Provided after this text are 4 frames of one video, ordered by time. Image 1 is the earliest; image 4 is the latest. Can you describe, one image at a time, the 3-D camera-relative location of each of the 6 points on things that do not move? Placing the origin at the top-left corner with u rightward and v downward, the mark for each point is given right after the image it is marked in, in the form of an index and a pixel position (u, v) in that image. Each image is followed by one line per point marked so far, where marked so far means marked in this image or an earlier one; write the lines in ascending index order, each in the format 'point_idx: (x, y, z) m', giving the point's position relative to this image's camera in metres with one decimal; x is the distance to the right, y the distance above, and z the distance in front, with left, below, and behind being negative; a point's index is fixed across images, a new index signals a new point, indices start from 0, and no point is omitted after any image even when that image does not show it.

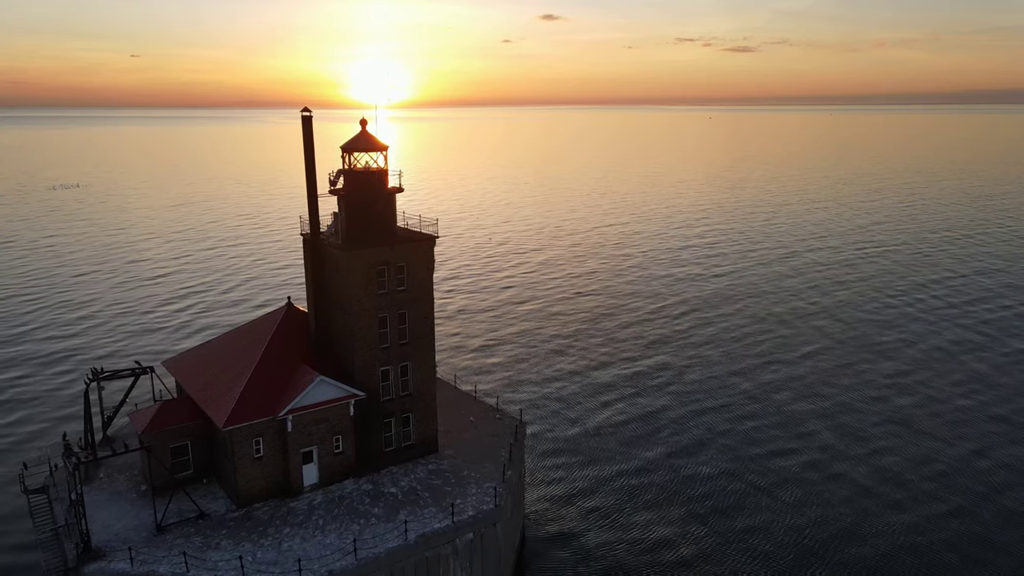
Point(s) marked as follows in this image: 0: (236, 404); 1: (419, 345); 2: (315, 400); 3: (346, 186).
0: (-7.3, -3.2, +17.1) m
1: (-2.8, -1.9, +19.4) m
2: (-5.3, -3.2, +17.5) m
3: (-4.6, +2.7, +18.3) m
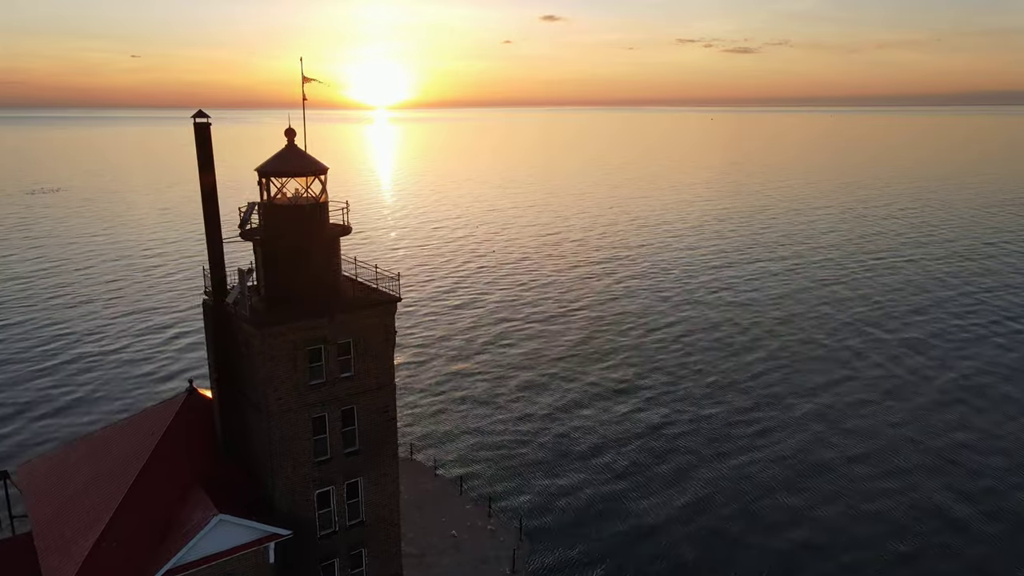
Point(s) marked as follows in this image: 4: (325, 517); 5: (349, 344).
0: (-7.4, -4.7, +11.6) m
1: (-2.9, -3.4, +13.9) m
2: (-5.4, -4.7, +12.0) m
3: (-4.7, +1.2, +12.8) m
4: (-3.8, -4.6, +13.6) m
5: (-3.2, -1.0, +13.1) m
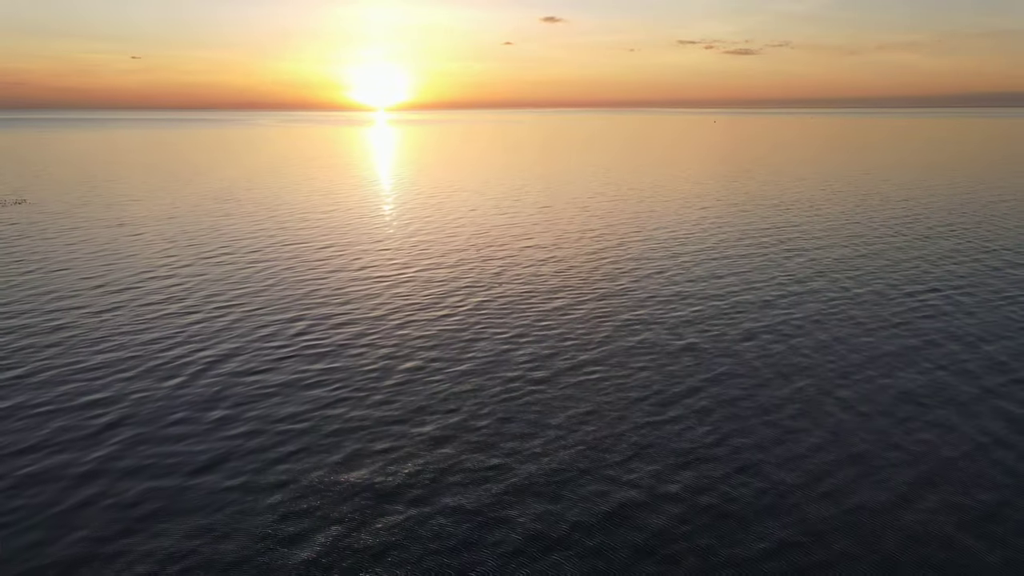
0: (-6.3, -7.9, +3.1) m
1: (-1.8, -6.5, +5.4) m
2: (-4.4, -7.8, +3.5) m
3: (-3.6, -2.0, +4.3) m
4: (-2.7, -7.8, +5.1) m
5: (-2.1, -4.2, +4.6) m
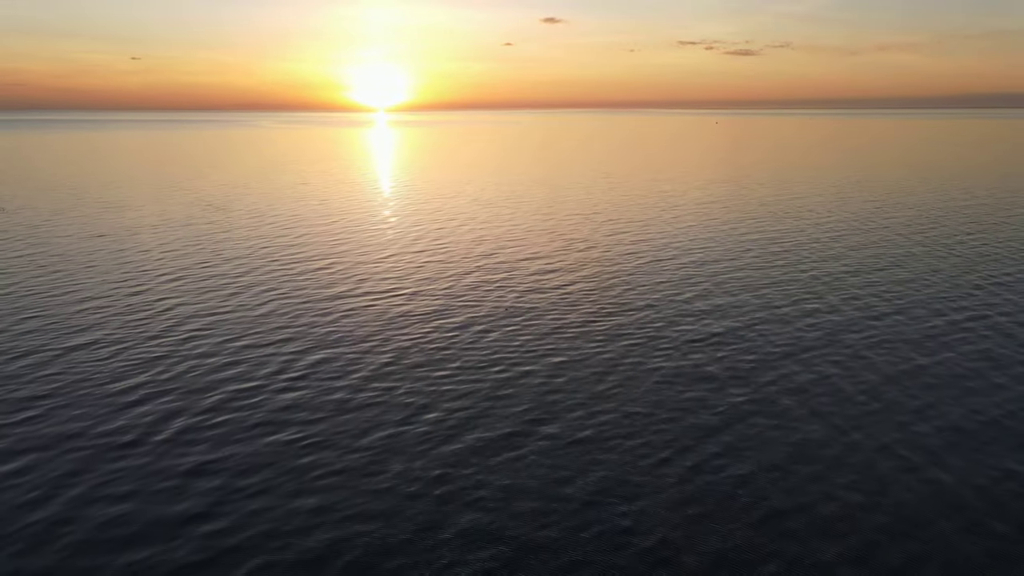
0: (-3.1, -13.7, -10.0) m
1: (+1.4, -12.4, -7.8) m
2: (-1.2, -13.7, -9.7) m
3: (-0.4, -7.8, -8.8) m
4: (+0.5, -13.6, -8.0) m
5: (+1.1, -10.0, -8.5) m
